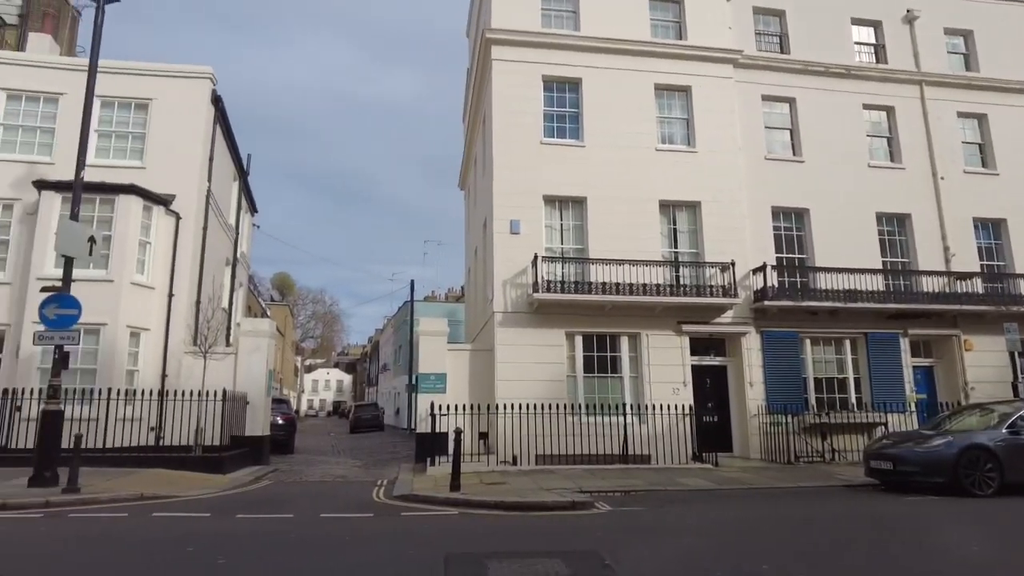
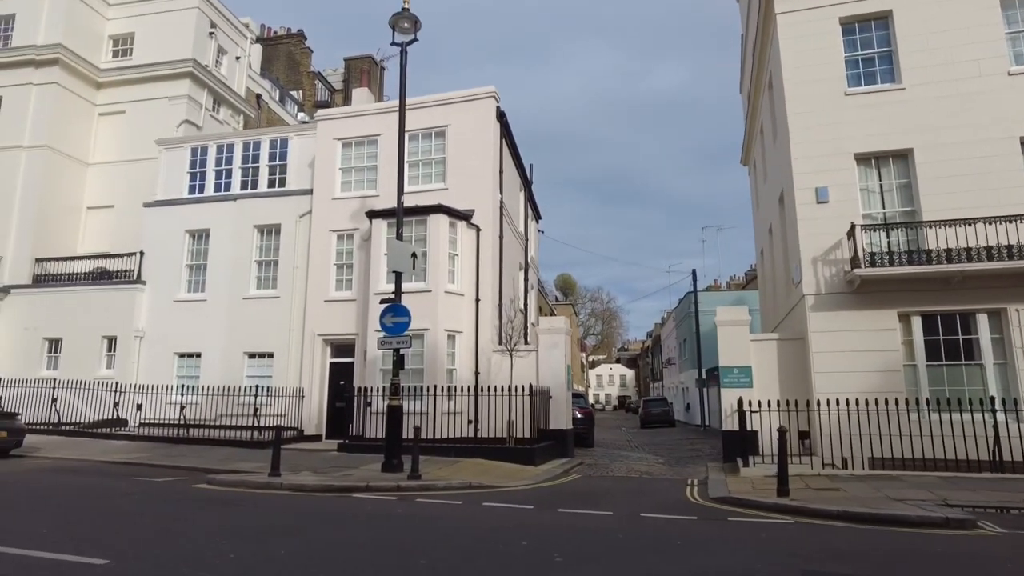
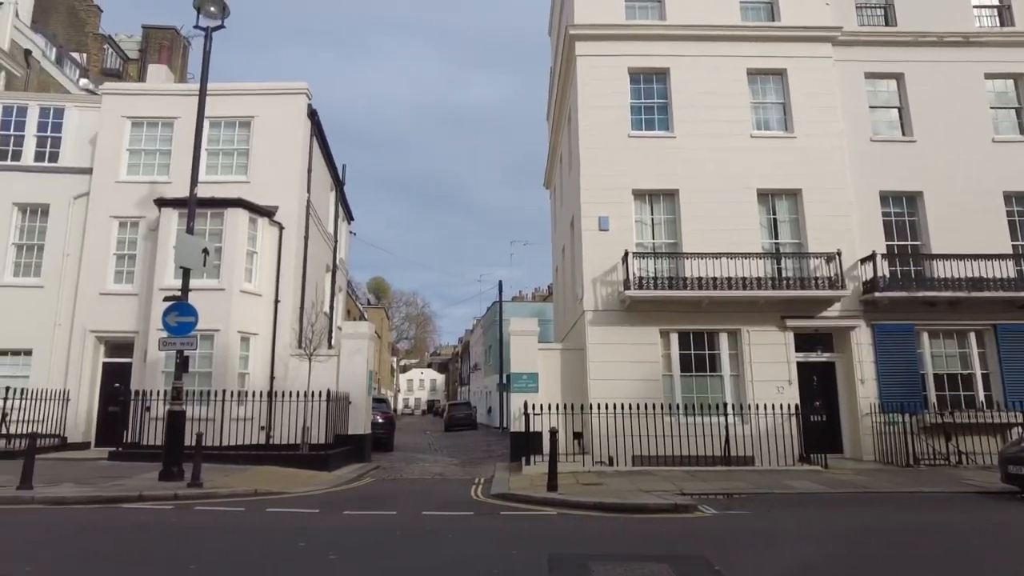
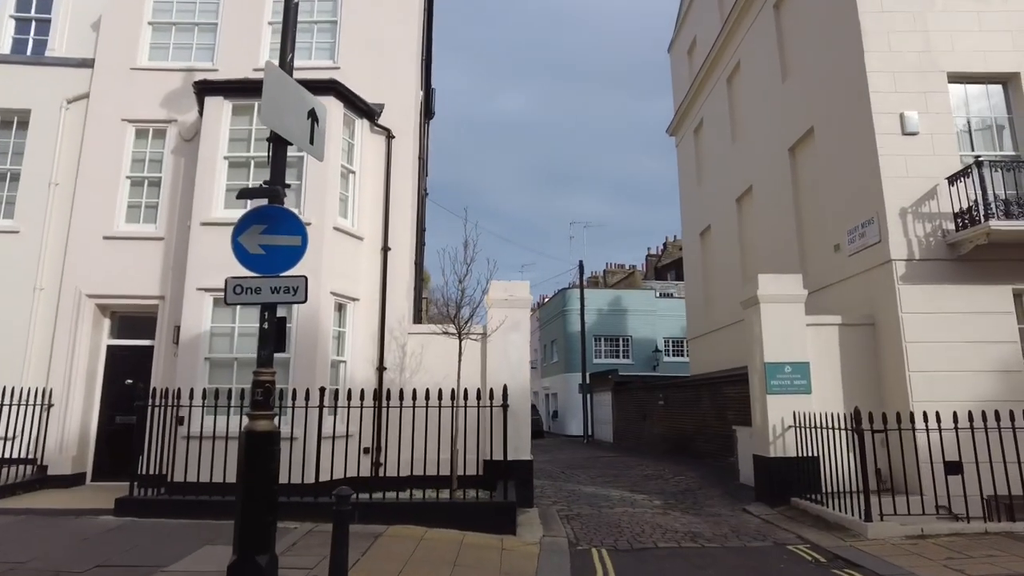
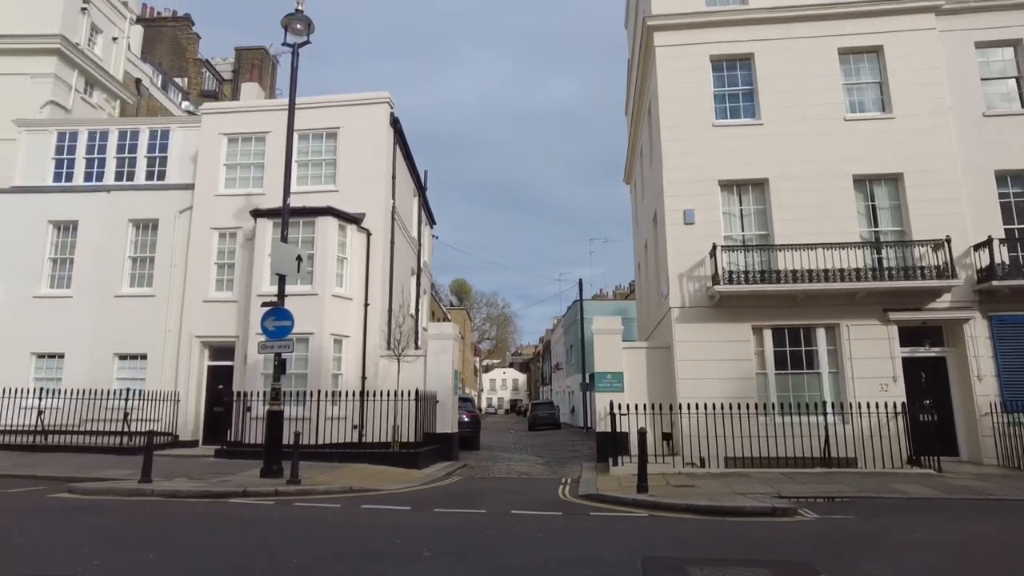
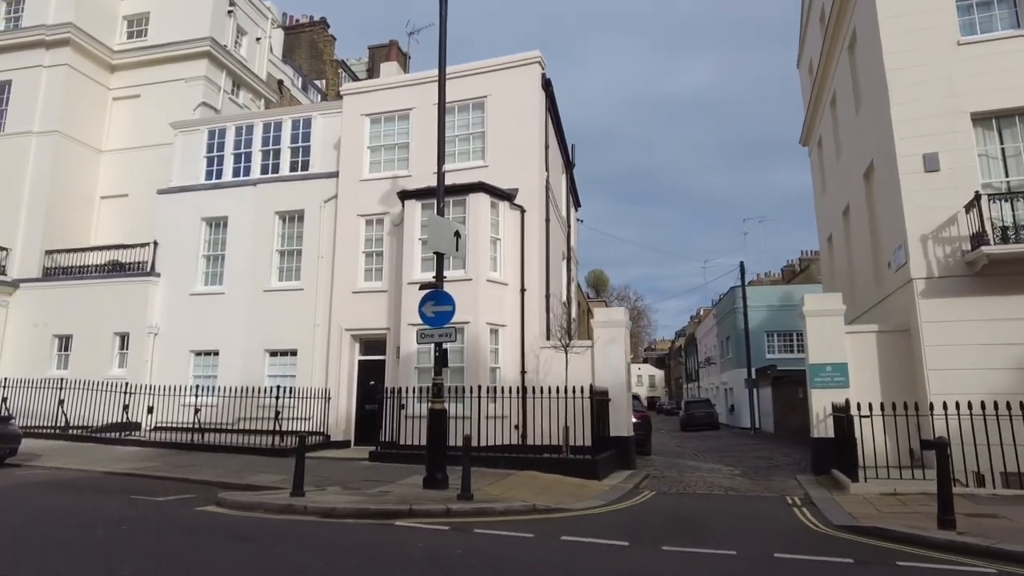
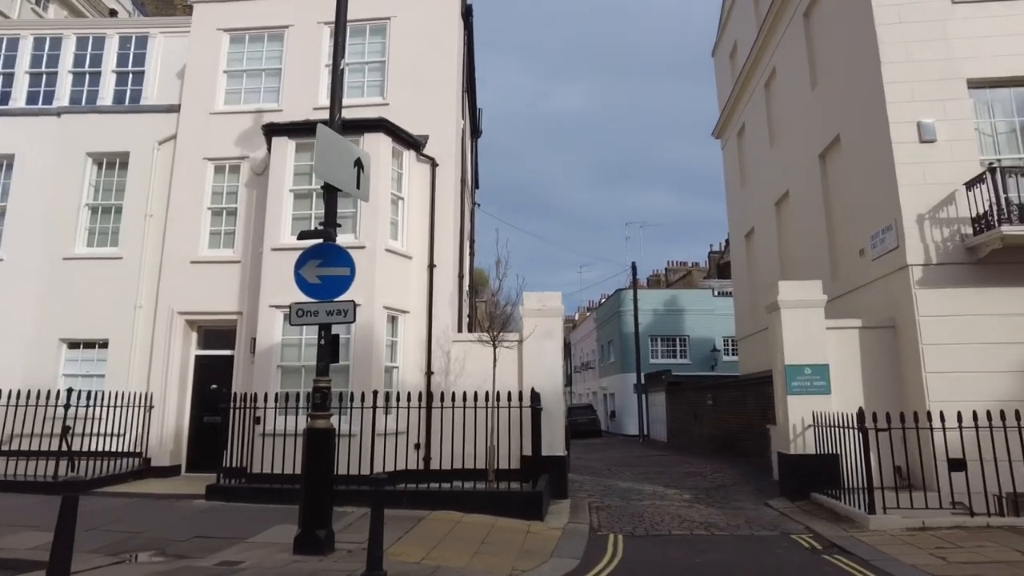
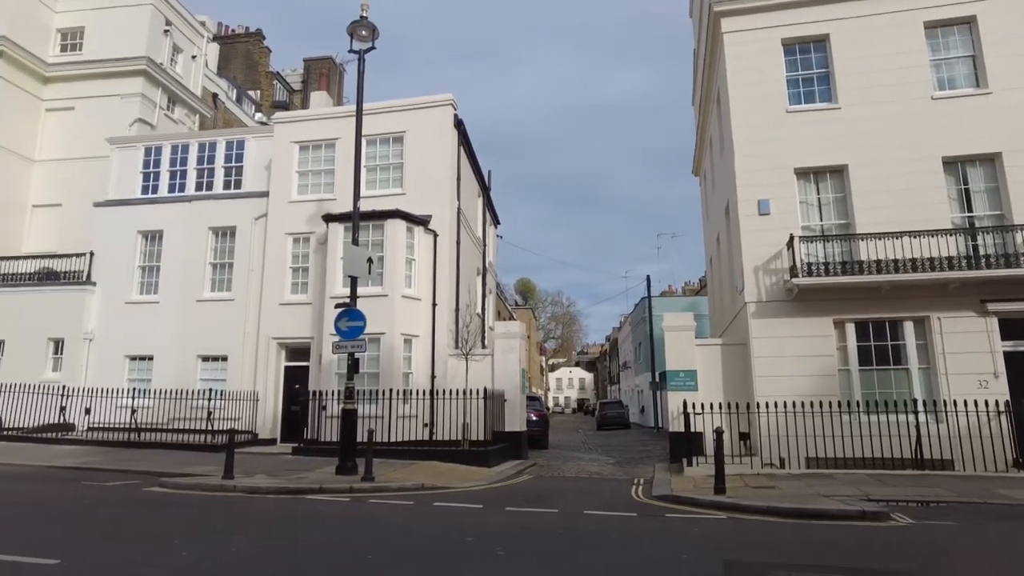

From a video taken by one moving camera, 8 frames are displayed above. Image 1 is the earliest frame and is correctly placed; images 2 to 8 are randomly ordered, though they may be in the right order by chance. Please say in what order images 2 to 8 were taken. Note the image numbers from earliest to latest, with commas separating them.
3, 5, 8, 2, 6, 7, 4
